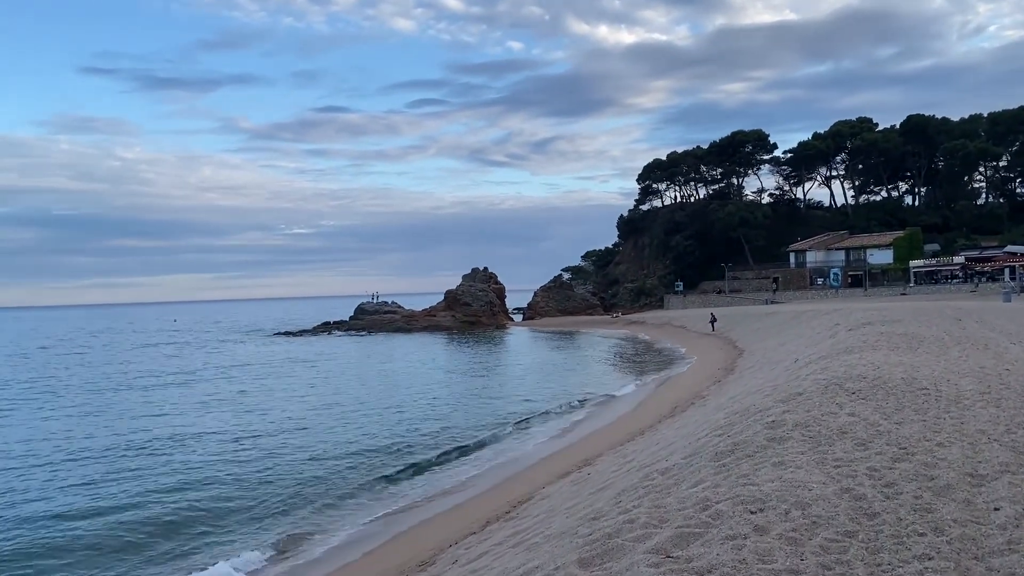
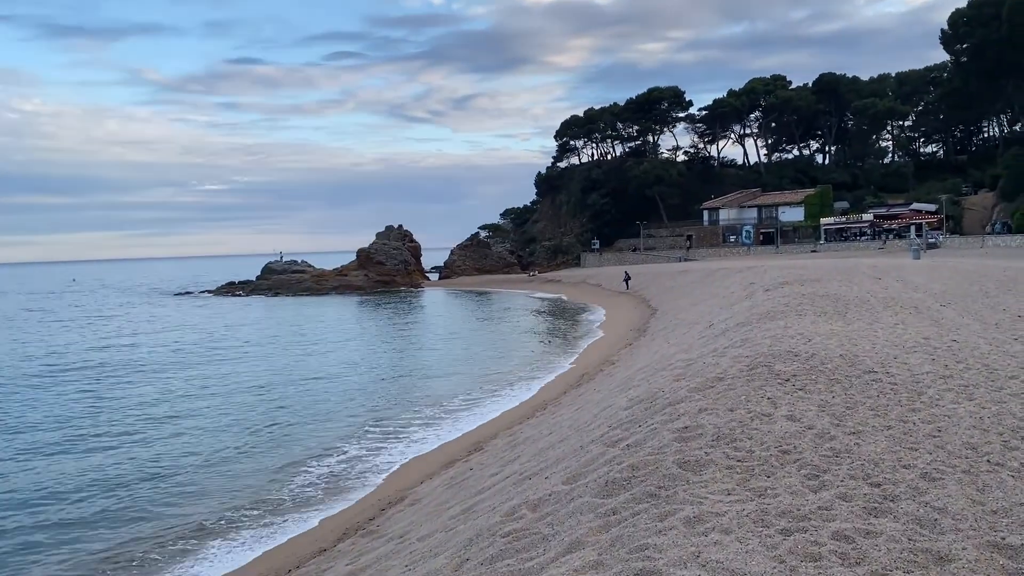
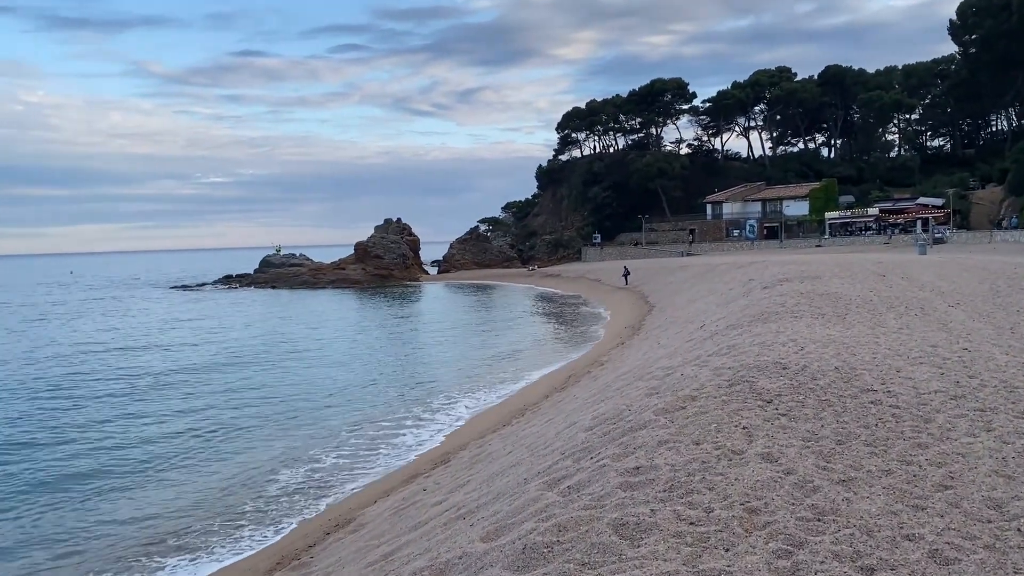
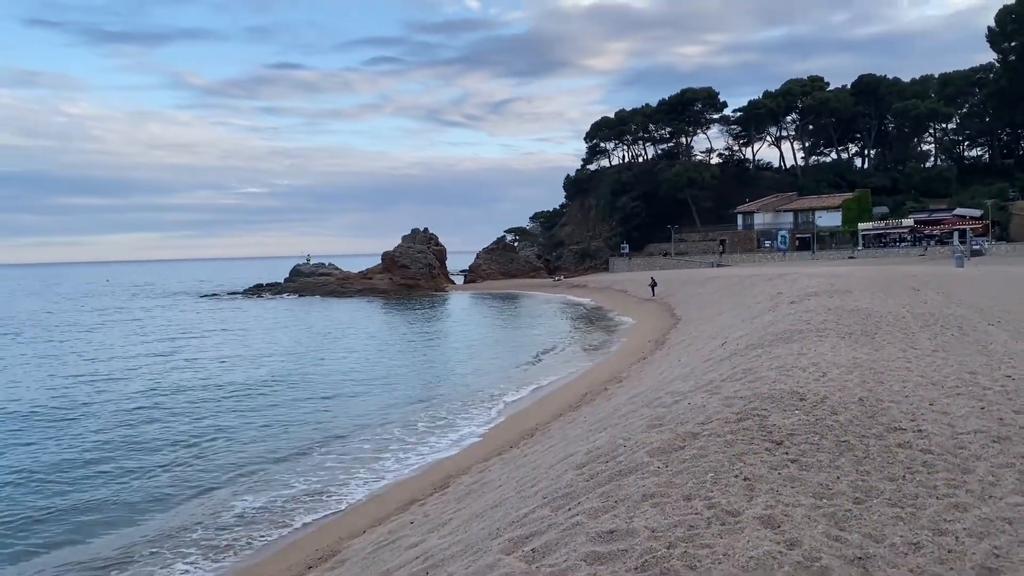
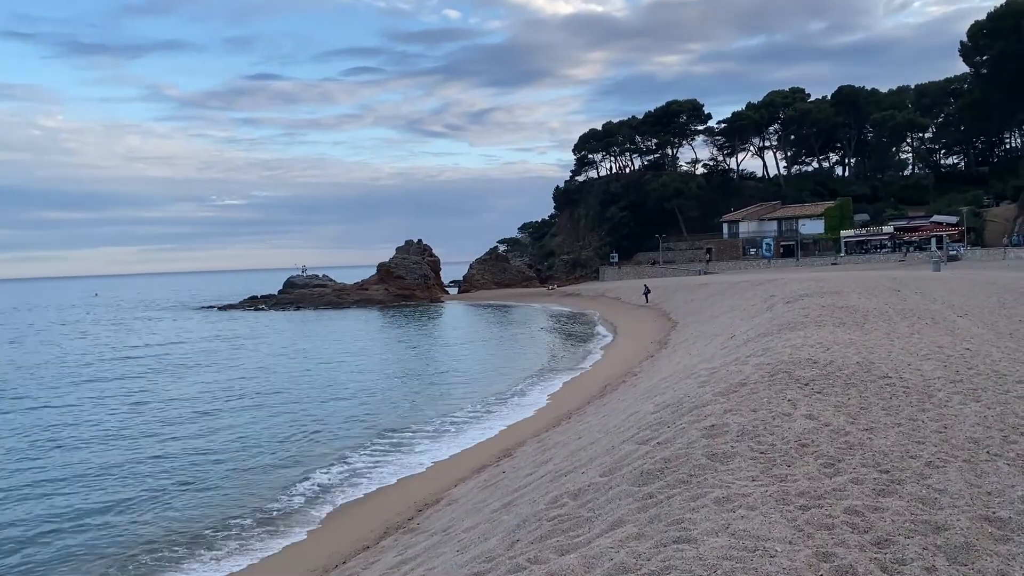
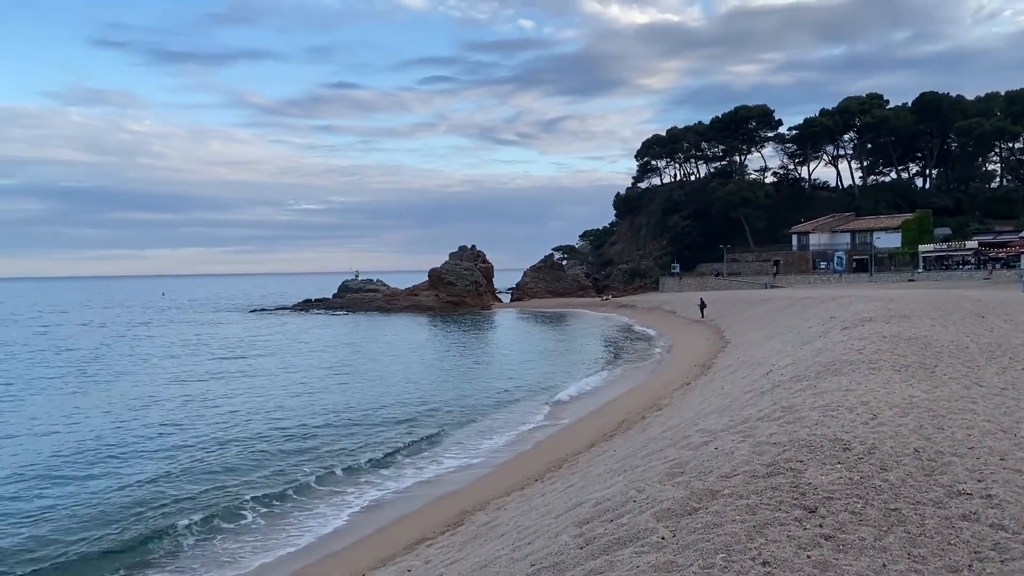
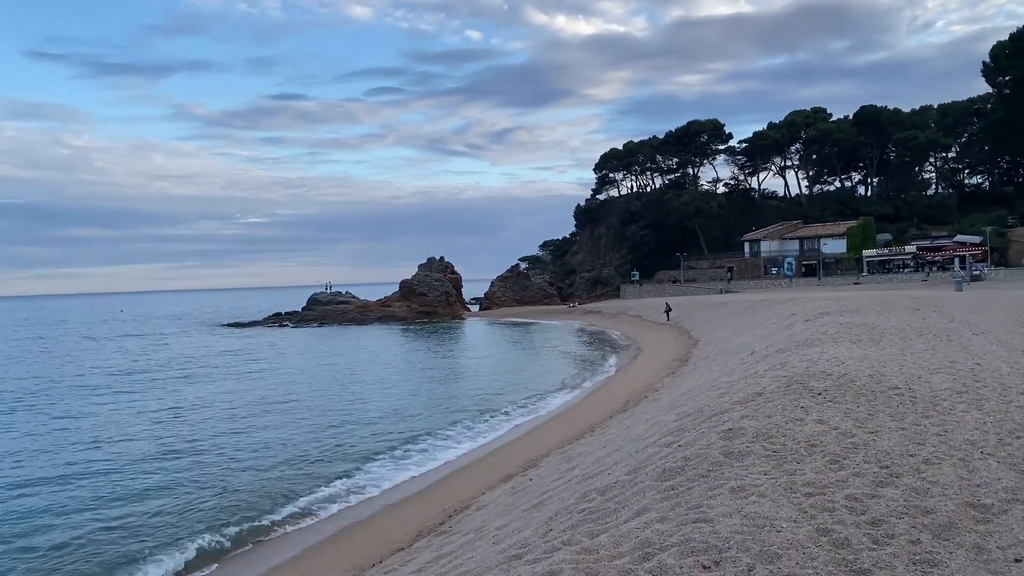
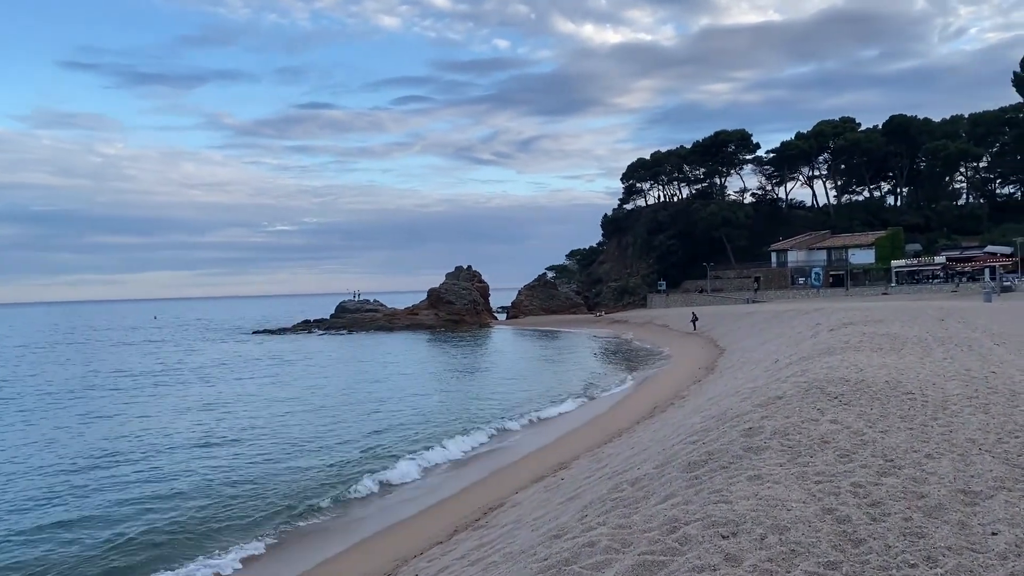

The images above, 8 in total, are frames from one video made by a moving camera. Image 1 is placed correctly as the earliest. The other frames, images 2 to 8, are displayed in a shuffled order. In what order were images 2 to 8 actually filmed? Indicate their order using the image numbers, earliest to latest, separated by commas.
8, 7, 5, 2, 3, 4, 6
